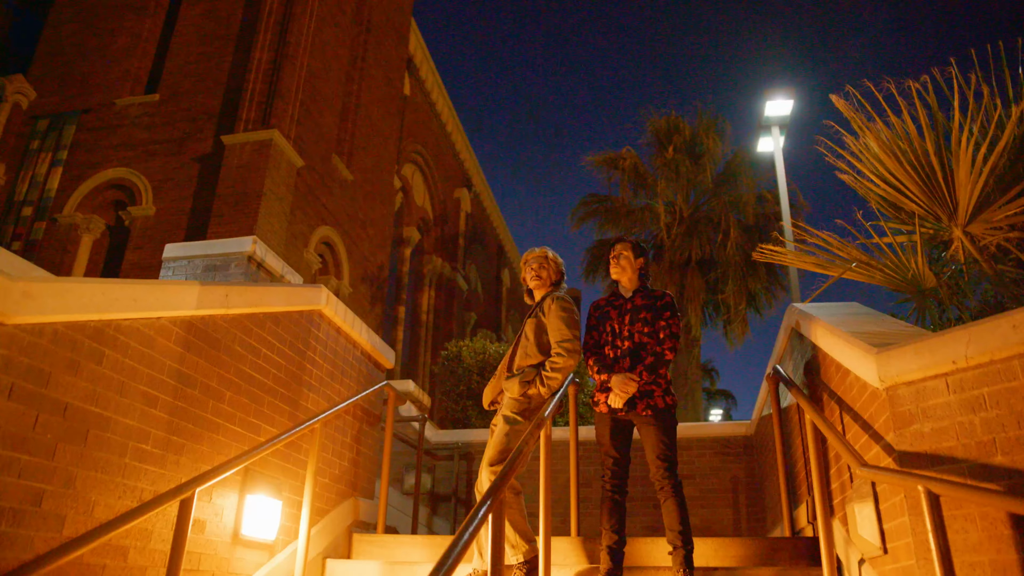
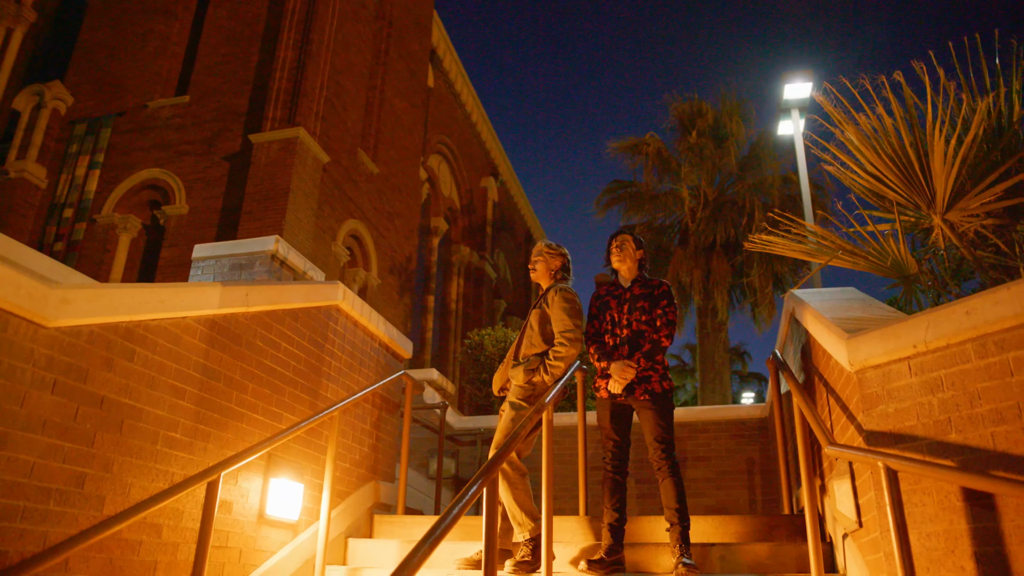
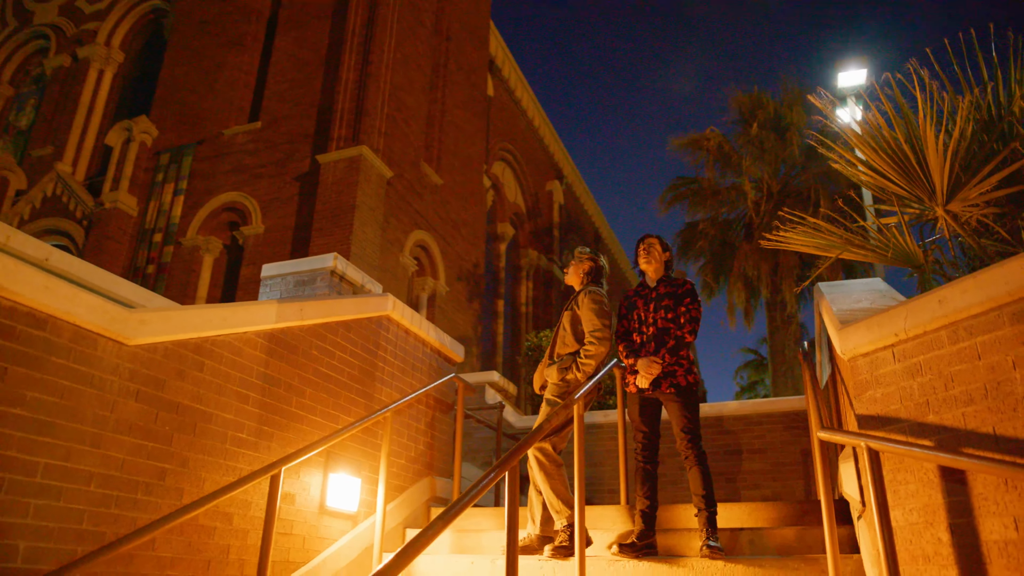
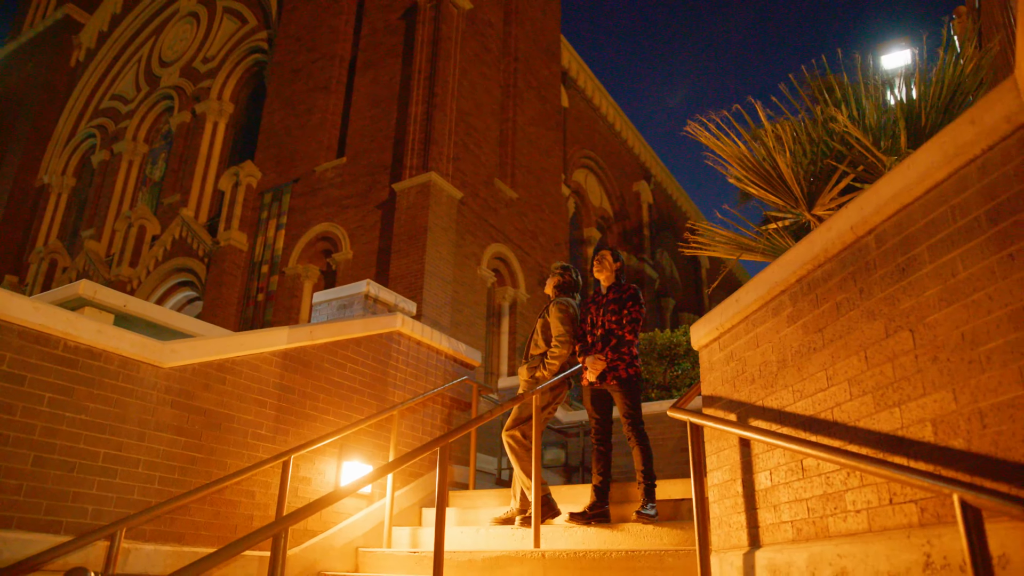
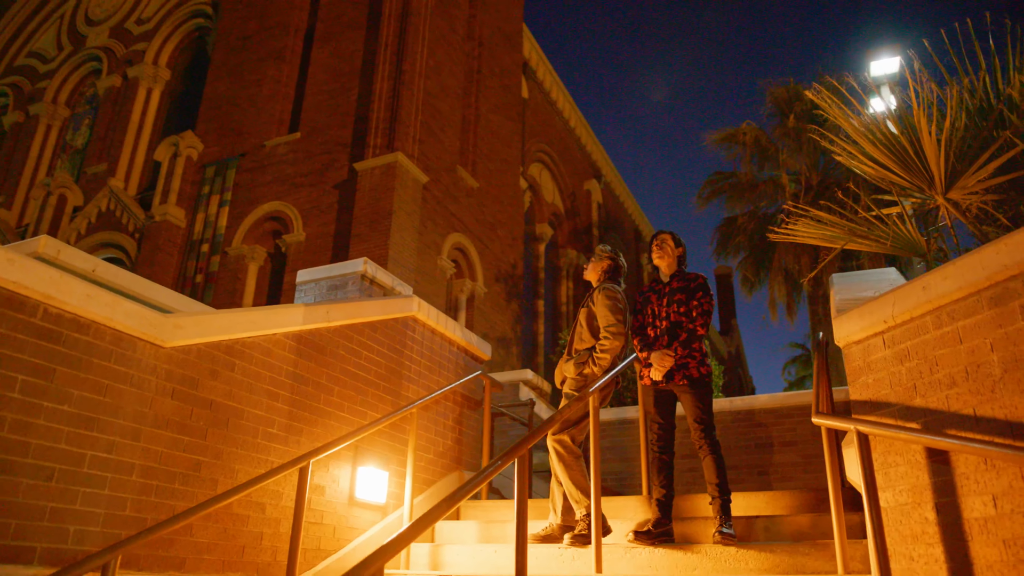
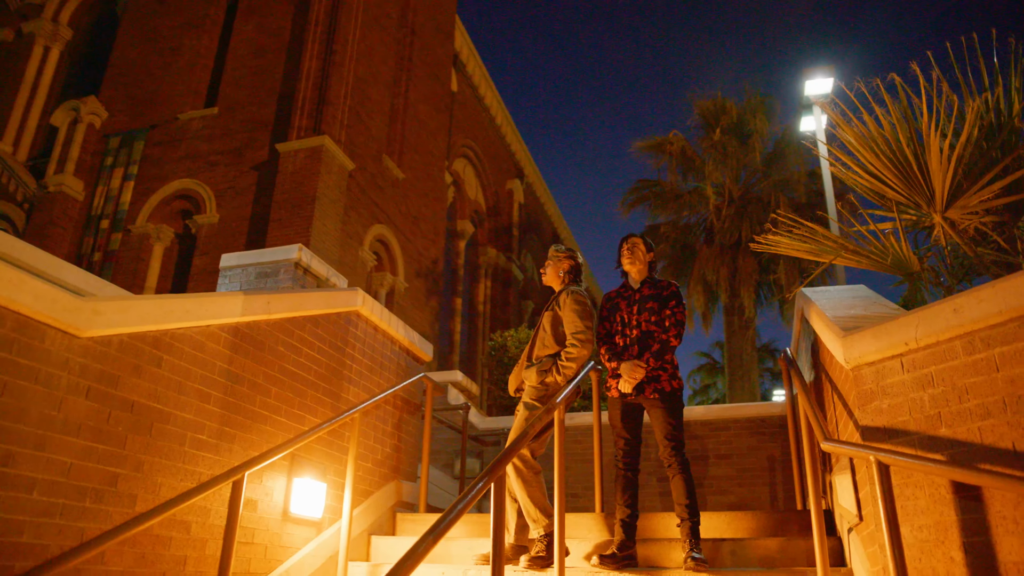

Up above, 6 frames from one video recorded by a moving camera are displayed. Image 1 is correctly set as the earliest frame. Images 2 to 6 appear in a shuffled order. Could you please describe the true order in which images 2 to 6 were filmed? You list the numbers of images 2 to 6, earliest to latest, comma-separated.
2, 6, 3, 5, 4
